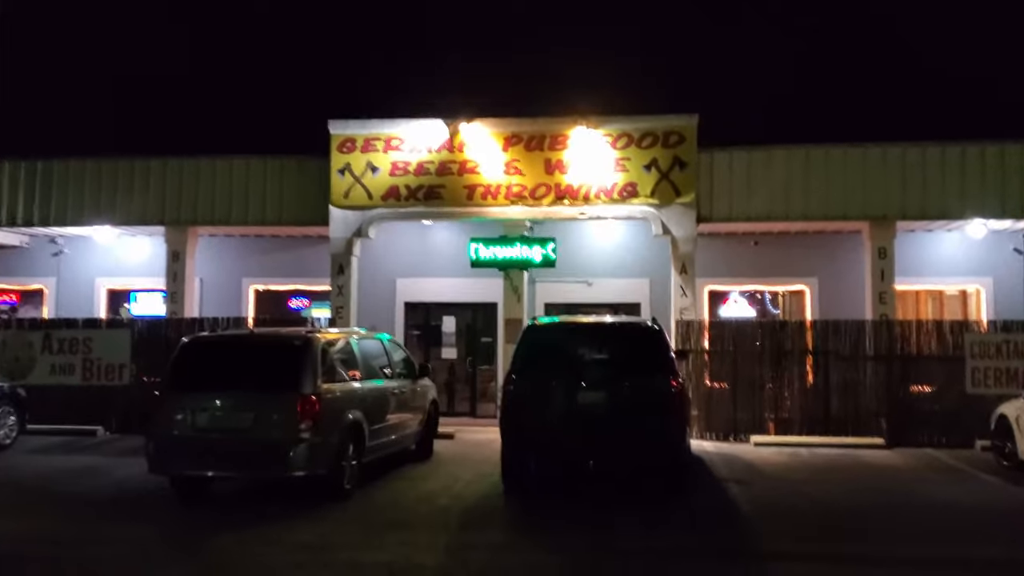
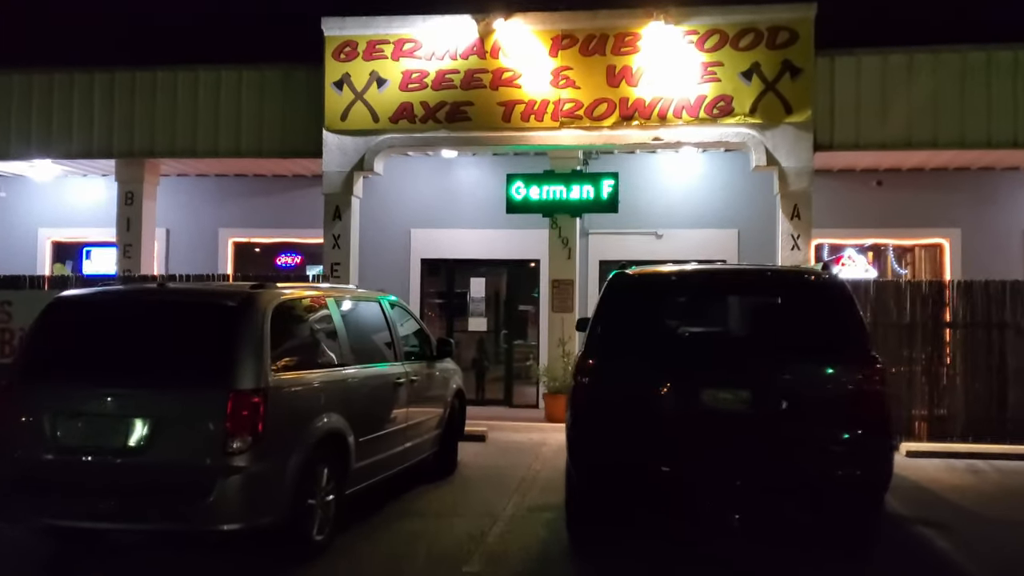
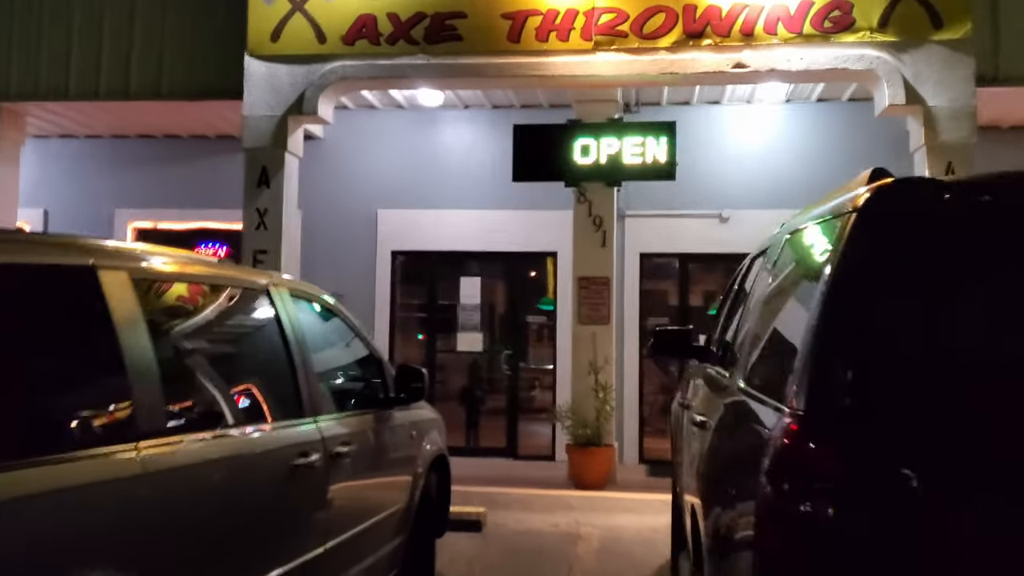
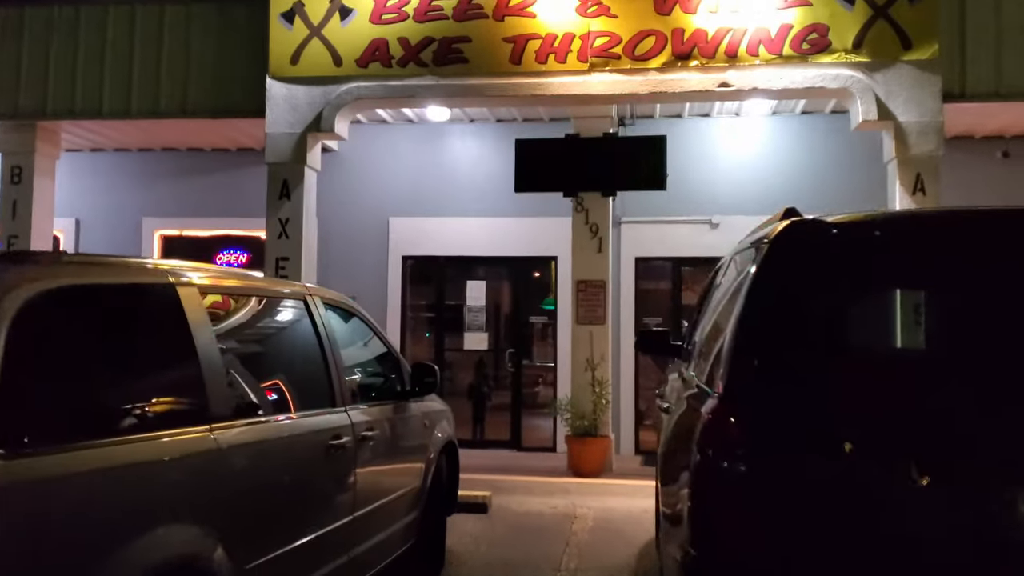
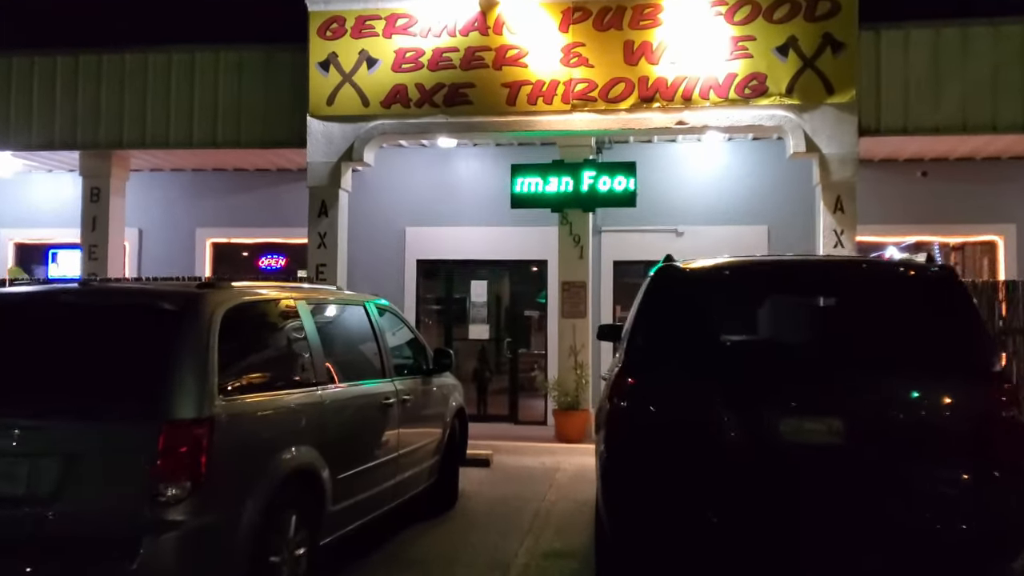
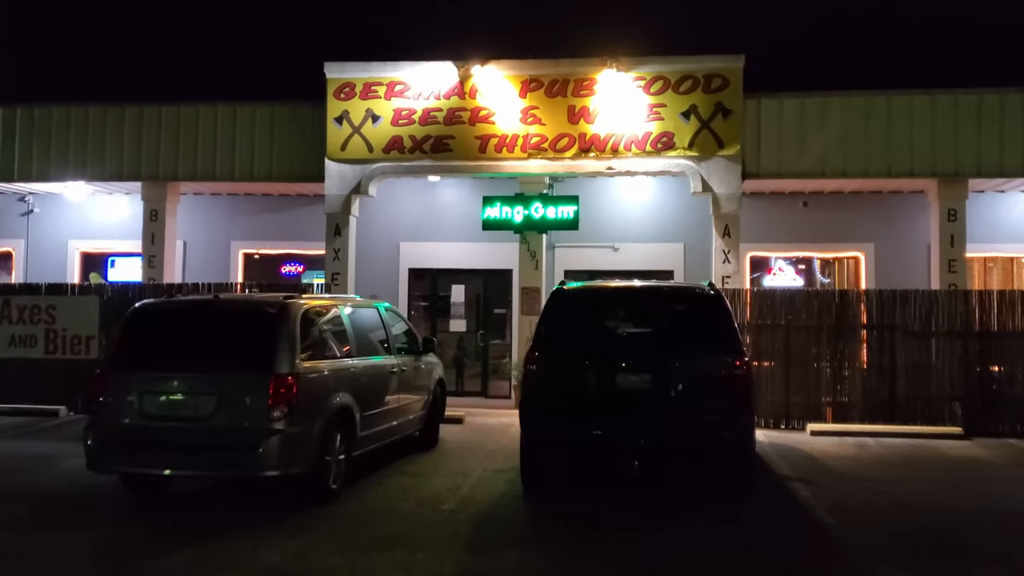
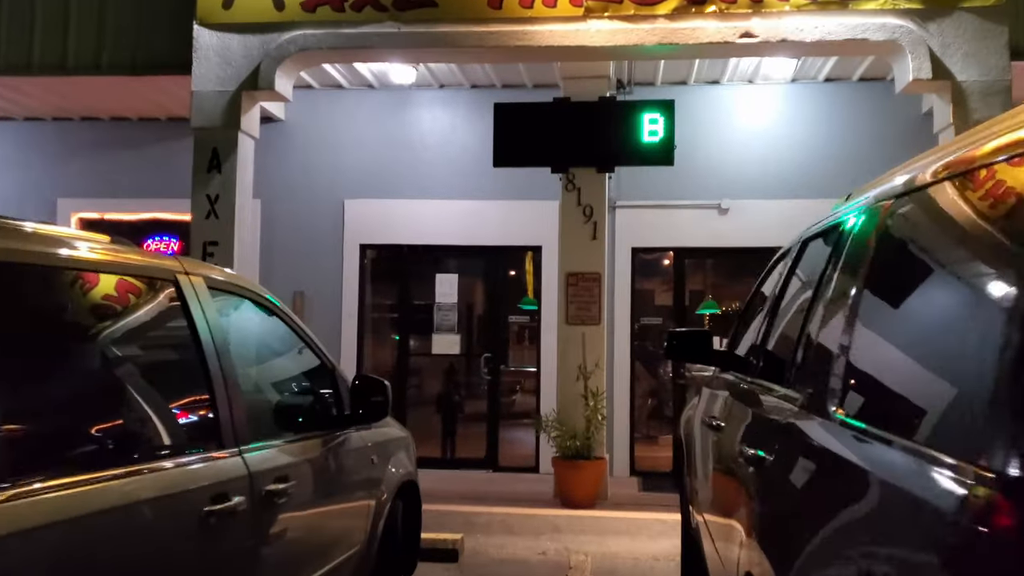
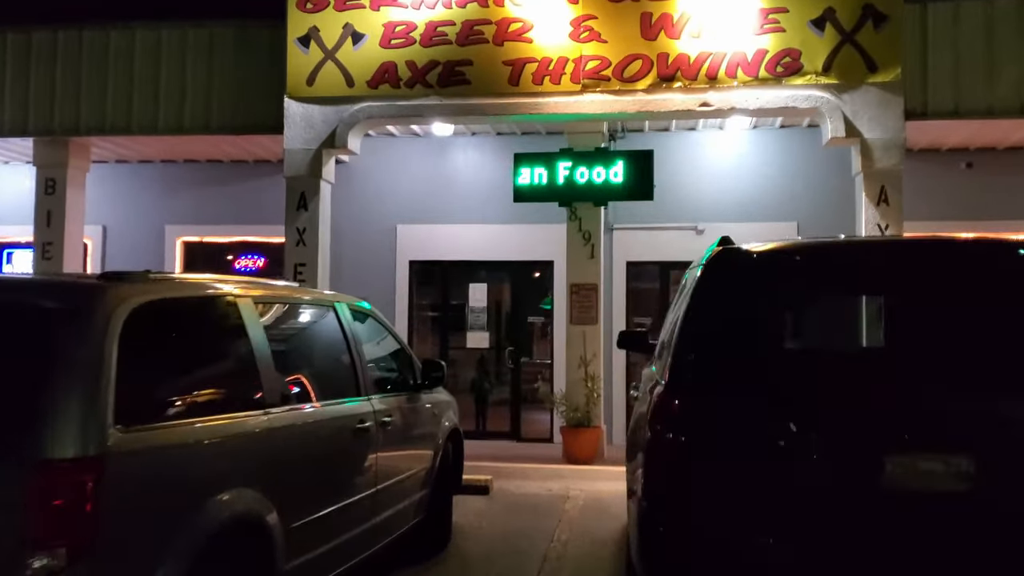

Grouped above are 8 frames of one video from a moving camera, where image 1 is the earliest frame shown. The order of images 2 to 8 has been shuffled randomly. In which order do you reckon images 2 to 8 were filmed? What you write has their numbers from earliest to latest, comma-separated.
6, 2, 5, 8, 4, 3, 7
